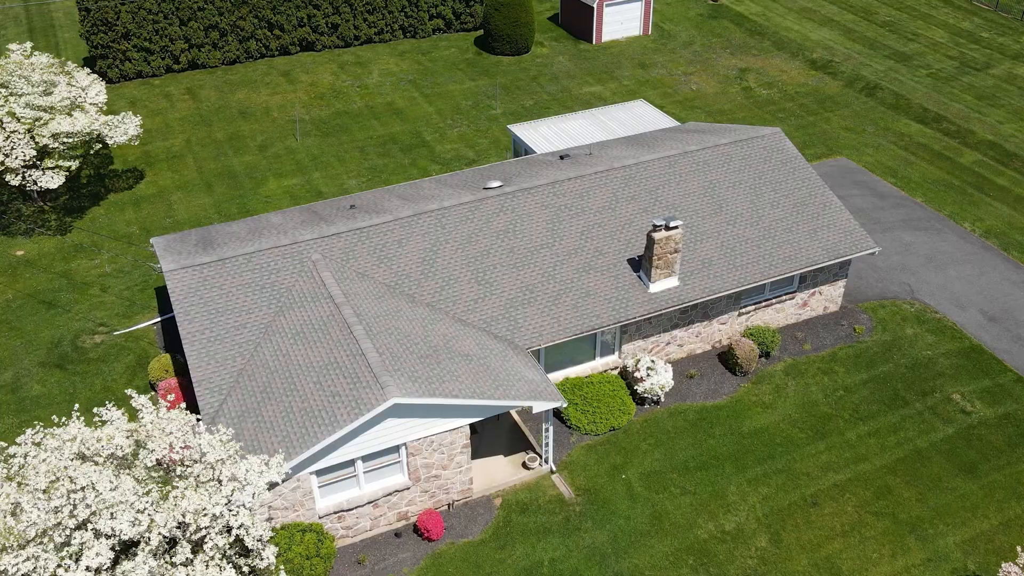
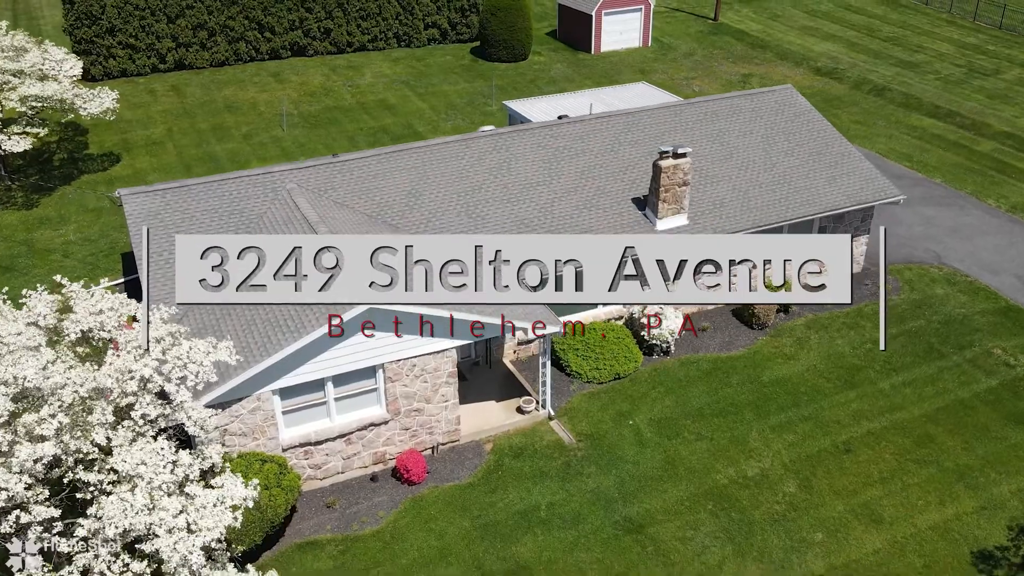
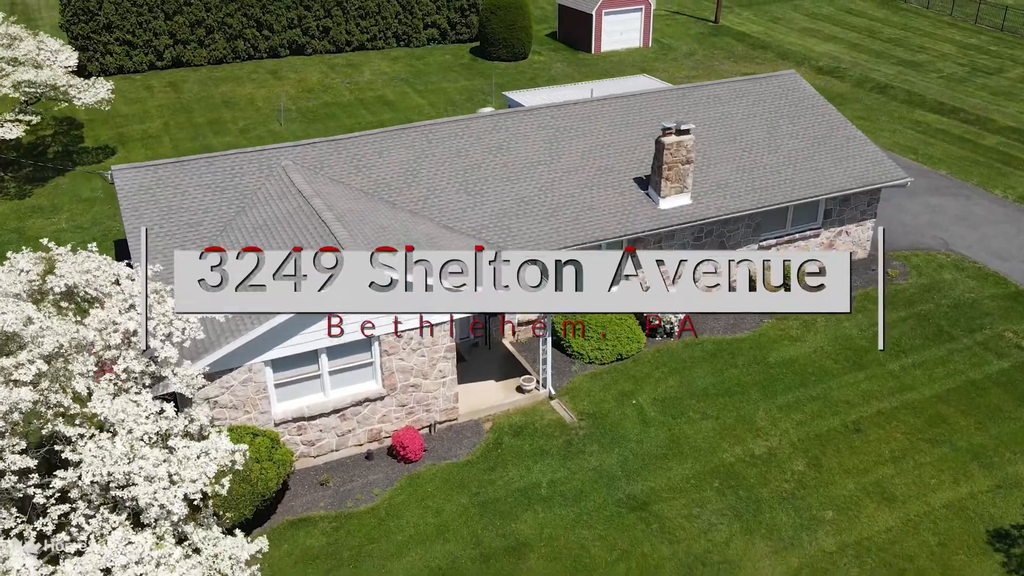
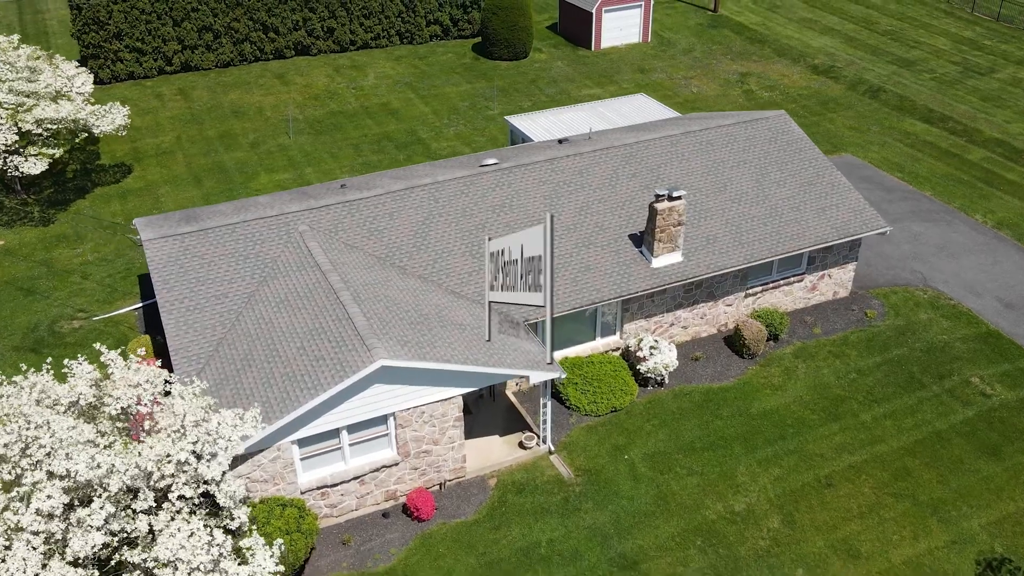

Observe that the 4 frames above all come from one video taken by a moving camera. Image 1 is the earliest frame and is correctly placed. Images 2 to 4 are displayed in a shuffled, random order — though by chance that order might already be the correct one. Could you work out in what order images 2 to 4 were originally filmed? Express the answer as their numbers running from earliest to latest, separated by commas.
4, 2, 3
